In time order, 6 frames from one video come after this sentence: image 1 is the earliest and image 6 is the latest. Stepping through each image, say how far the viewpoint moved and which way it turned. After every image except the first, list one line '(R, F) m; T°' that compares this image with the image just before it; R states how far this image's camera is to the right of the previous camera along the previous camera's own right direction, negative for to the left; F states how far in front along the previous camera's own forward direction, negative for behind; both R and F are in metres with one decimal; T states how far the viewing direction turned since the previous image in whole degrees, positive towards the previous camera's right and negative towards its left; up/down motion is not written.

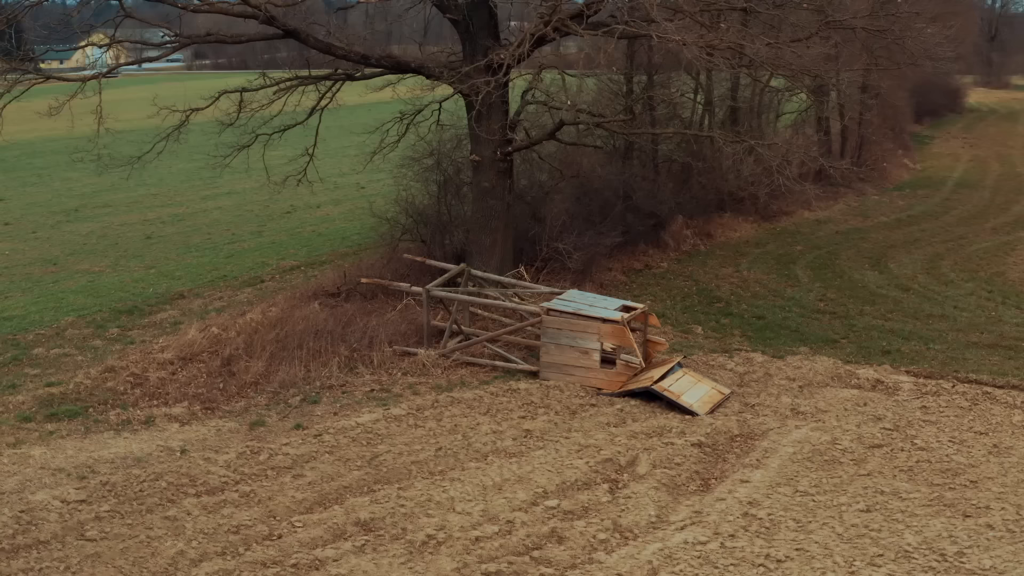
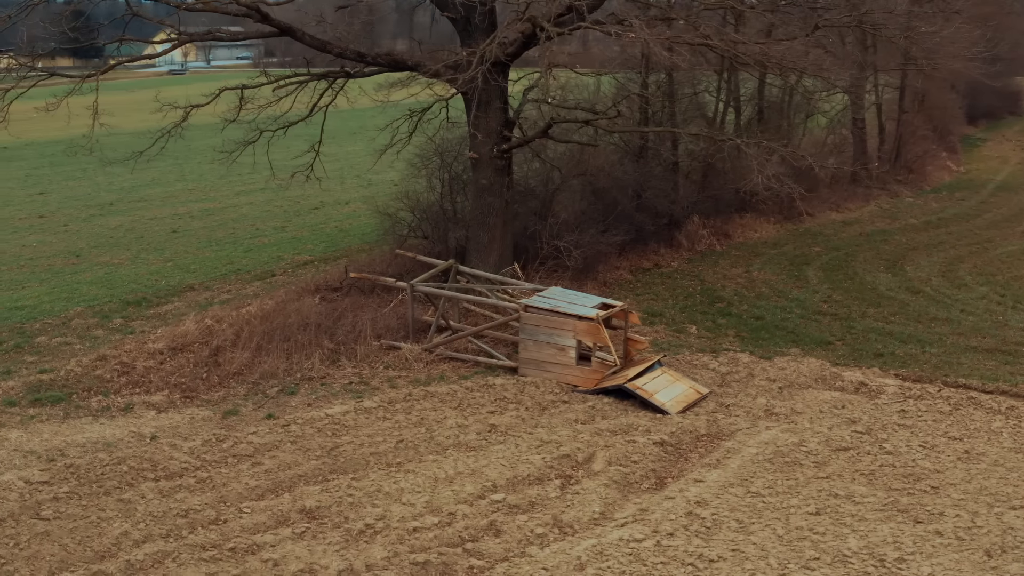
(+1.1, -0.1) m; -4°
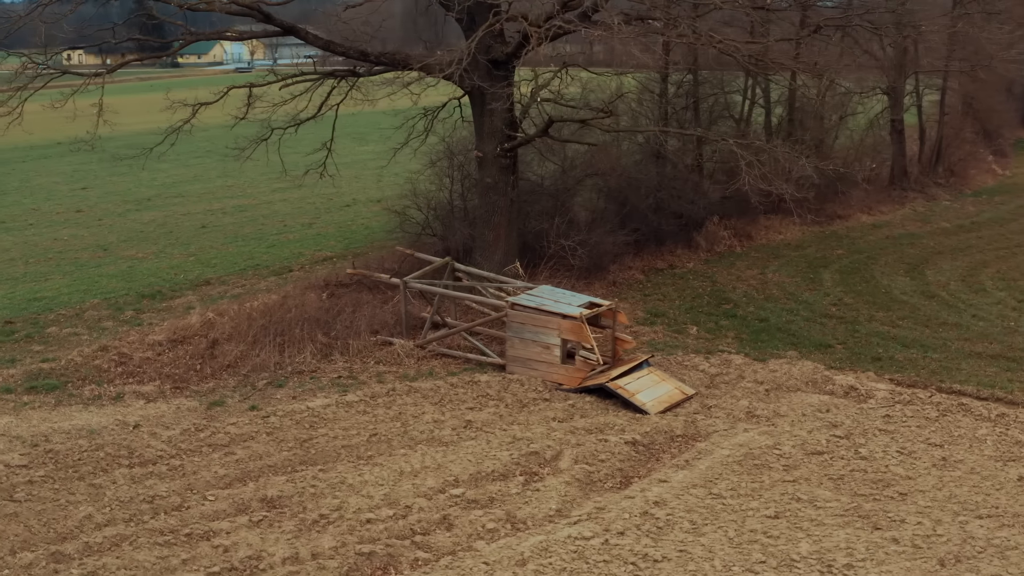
(+1.0, -0.1) m; -4°
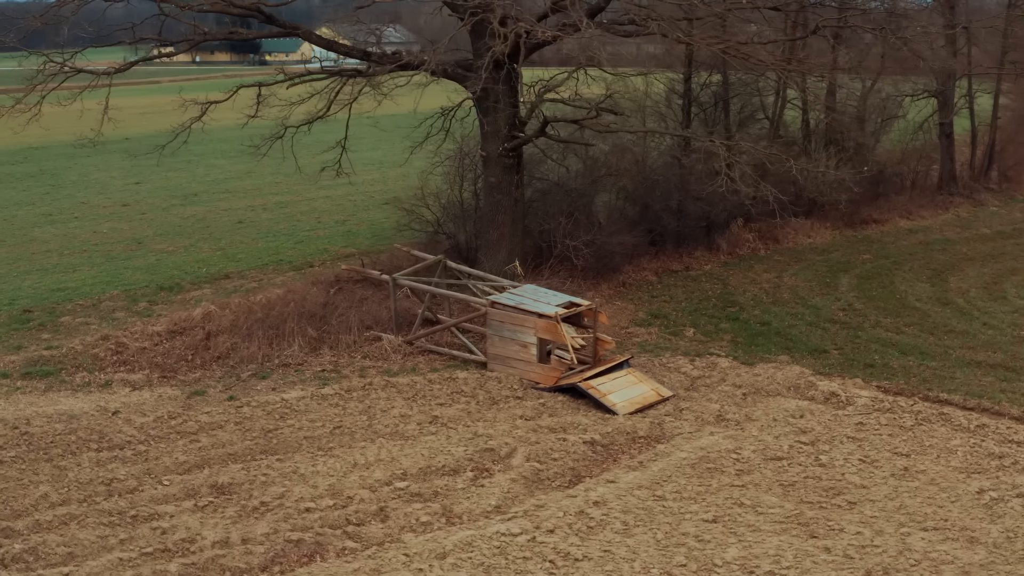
(+1.4, 0.0) m; -6°
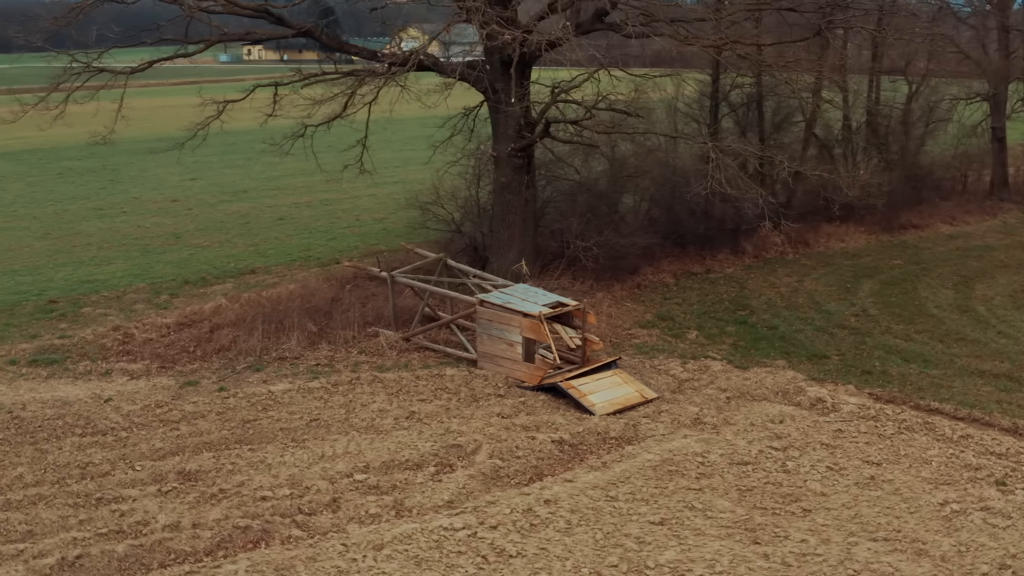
(+1.3, 0.0) m; -5°
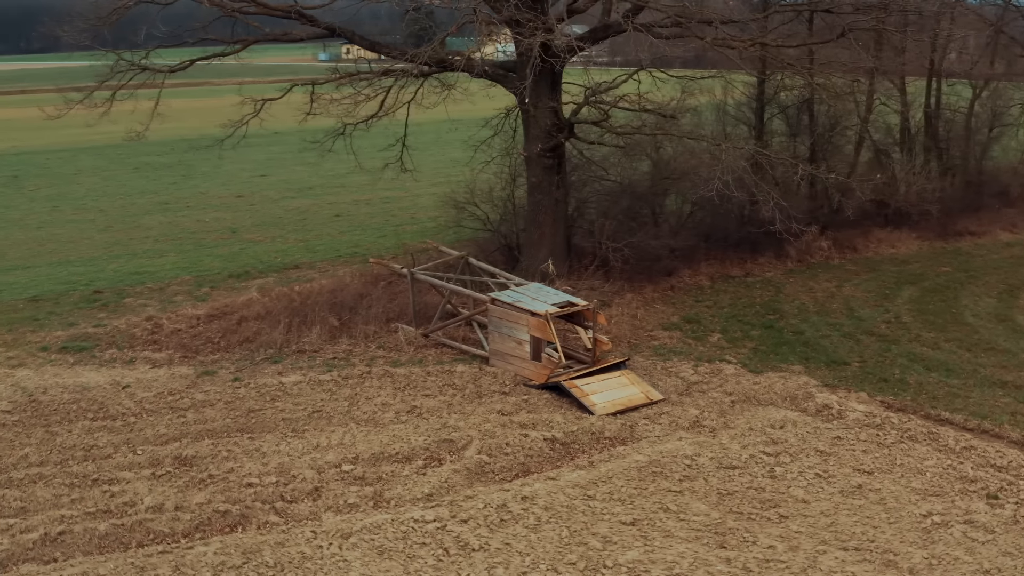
(+1.1, 0.0) m; -6°
